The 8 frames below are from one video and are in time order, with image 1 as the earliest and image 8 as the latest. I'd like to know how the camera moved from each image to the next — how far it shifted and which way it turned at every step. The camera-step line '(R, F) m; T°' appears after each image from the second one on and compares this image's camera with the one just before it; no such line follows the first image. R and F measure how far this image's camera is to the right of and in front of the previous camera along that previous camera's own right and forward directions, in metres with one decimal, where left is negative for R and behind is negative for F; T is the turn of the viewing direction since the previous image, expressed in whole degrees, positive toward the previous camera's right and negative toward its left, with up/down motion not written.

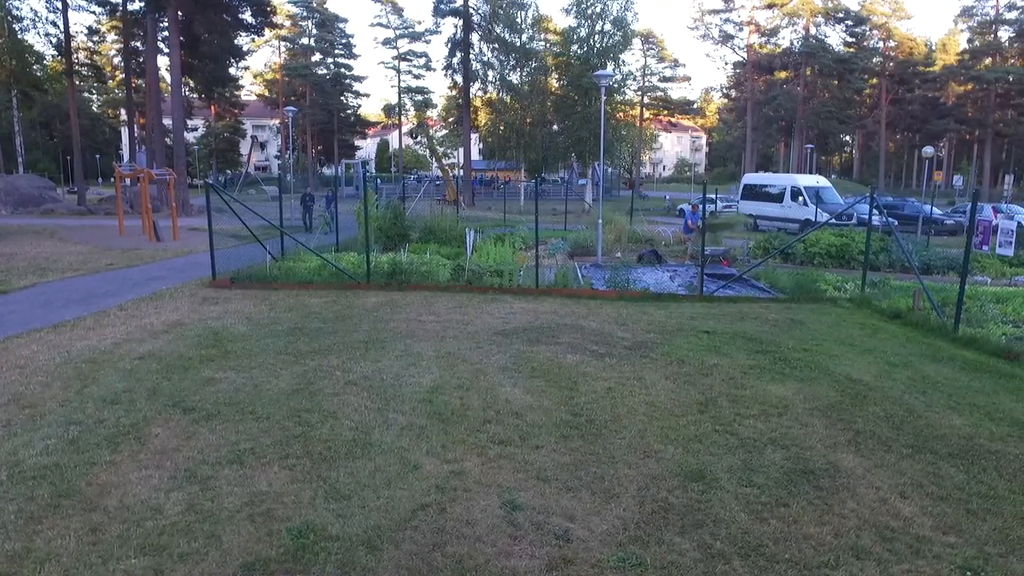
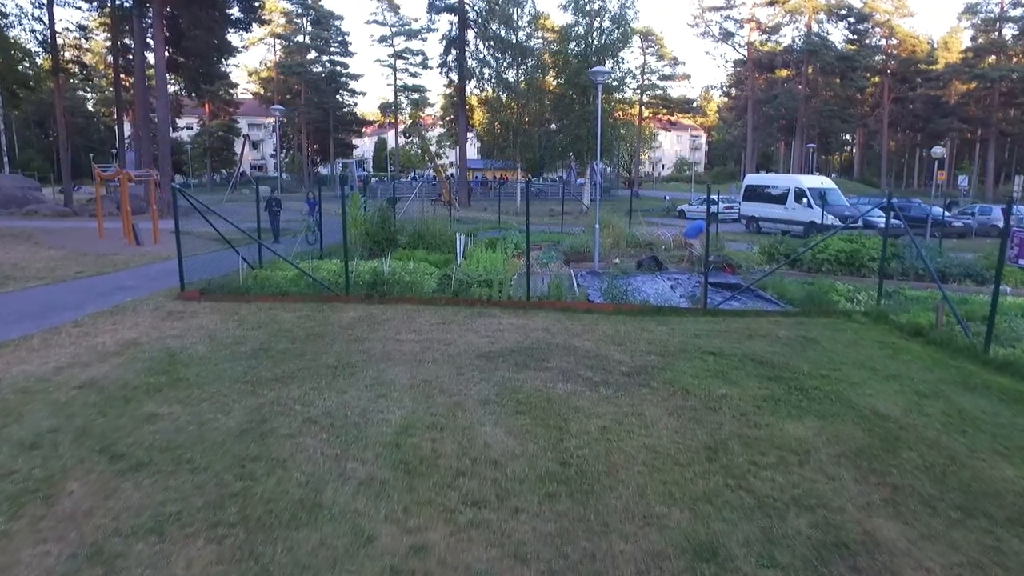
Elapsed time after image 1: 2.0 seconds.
(+0.1, +0.8) m; 0°
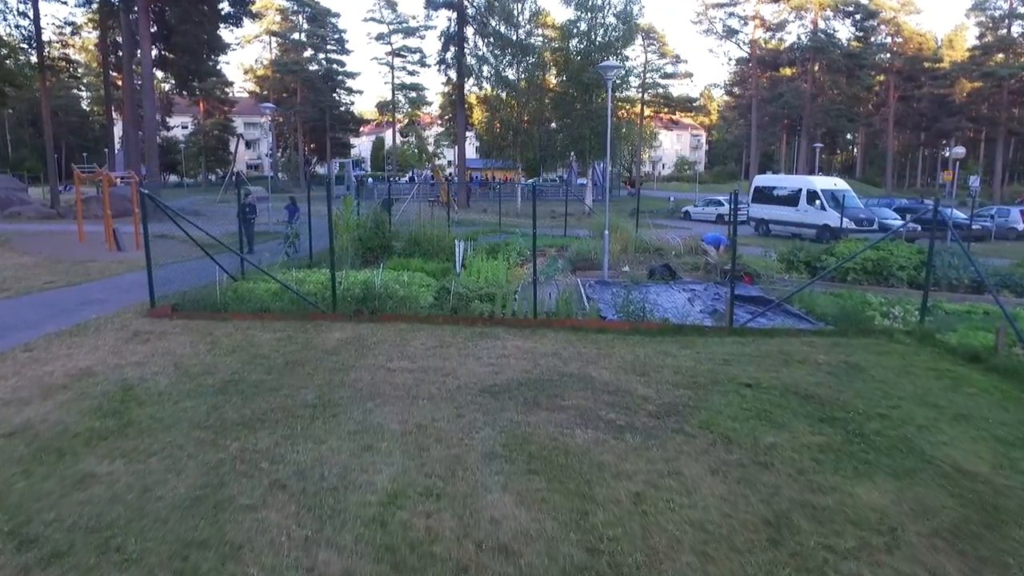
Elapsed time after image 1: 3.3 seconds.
(-0.1, +1.1) m; 0°
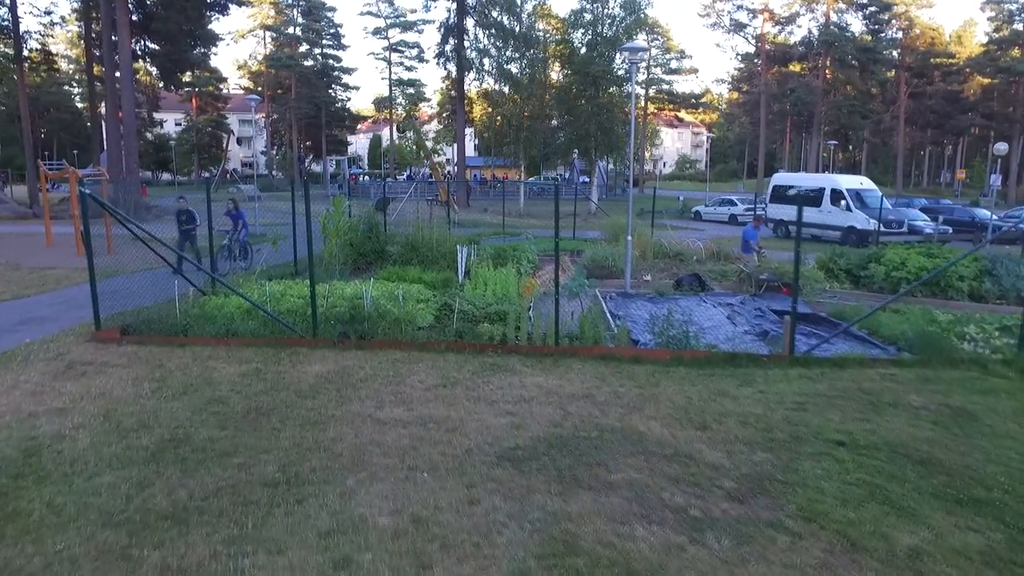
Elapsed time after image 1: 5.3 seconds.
(-0.2, +1.7) m; 0°
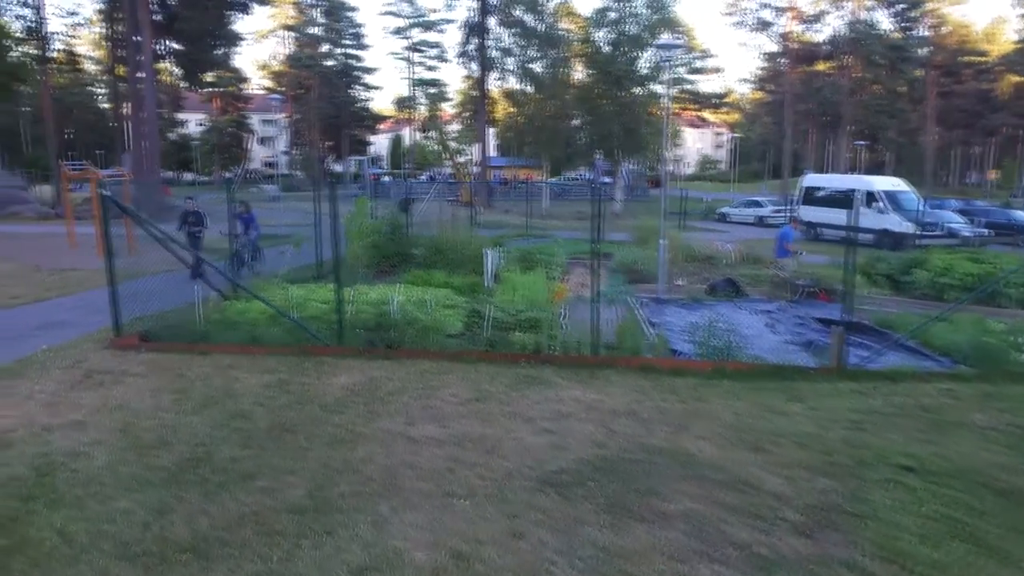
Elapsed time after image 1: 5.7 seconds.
(-0.2, +0.4) m; -1°
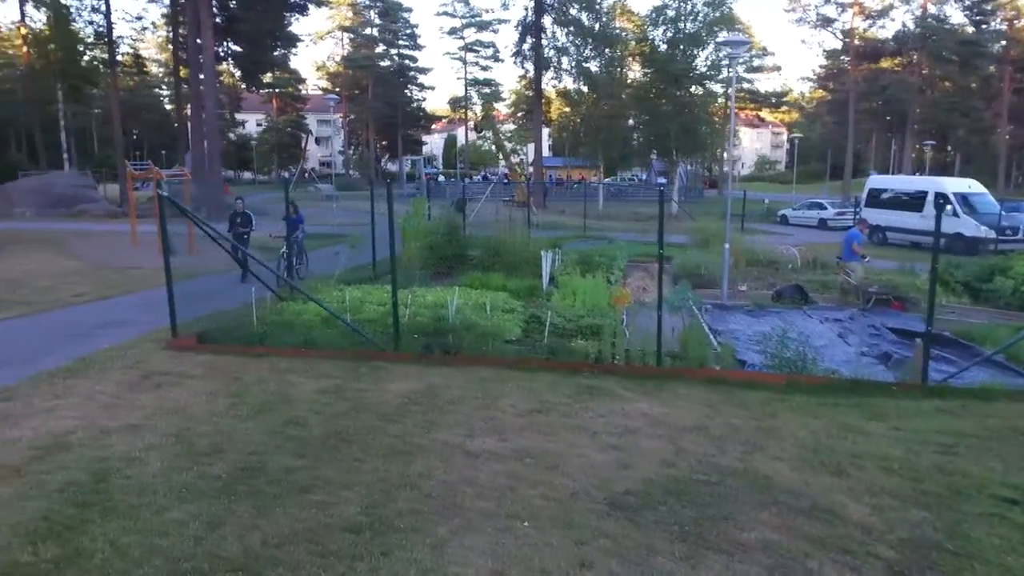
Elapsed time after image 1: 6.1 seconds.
(-0.1, +0.3) m; -4°
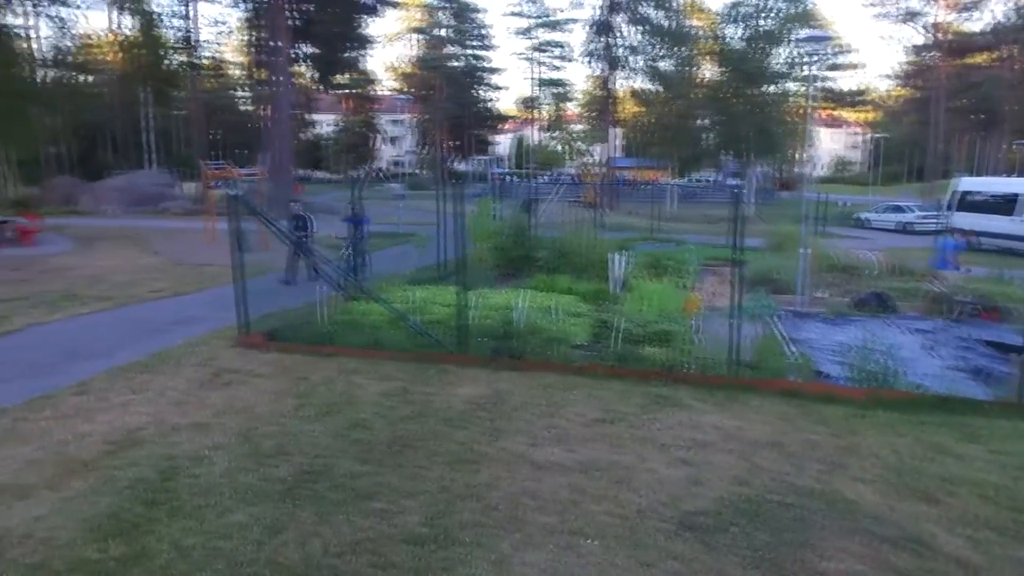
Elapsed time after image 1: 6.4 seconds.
(0.0, +0.2) m; -5°
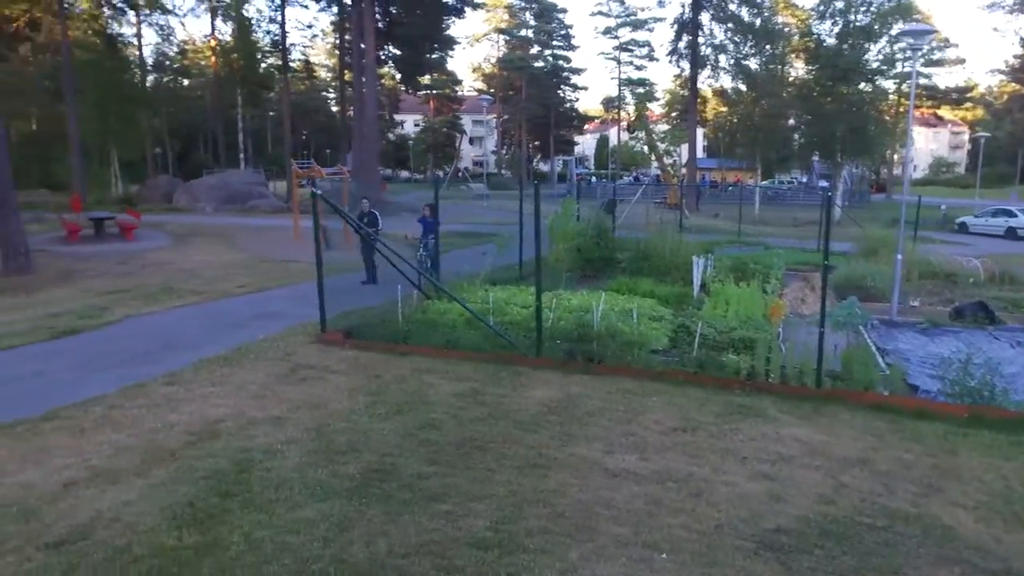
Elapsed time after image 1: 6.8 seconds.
(0.0, +0.1) m; -6°
